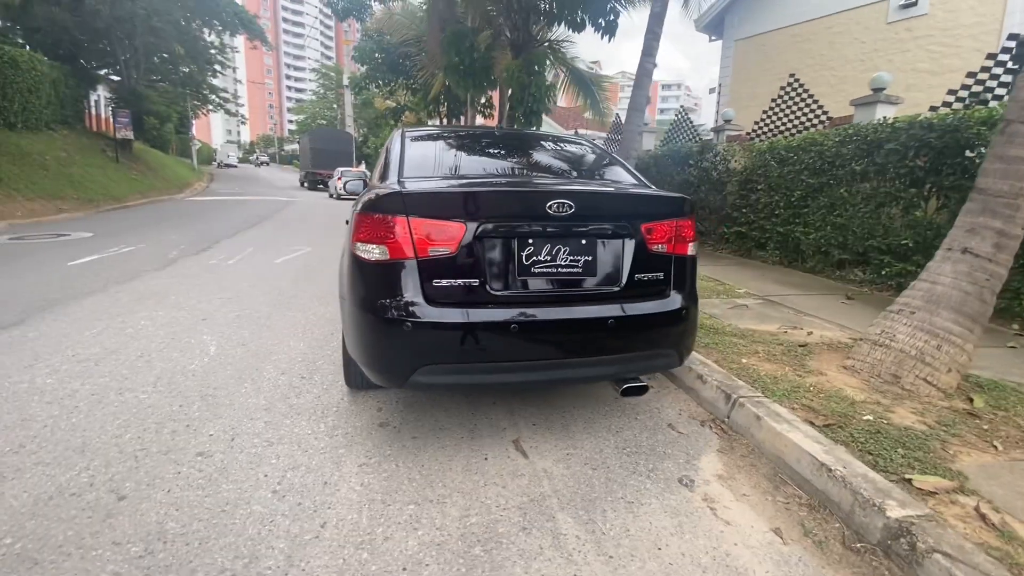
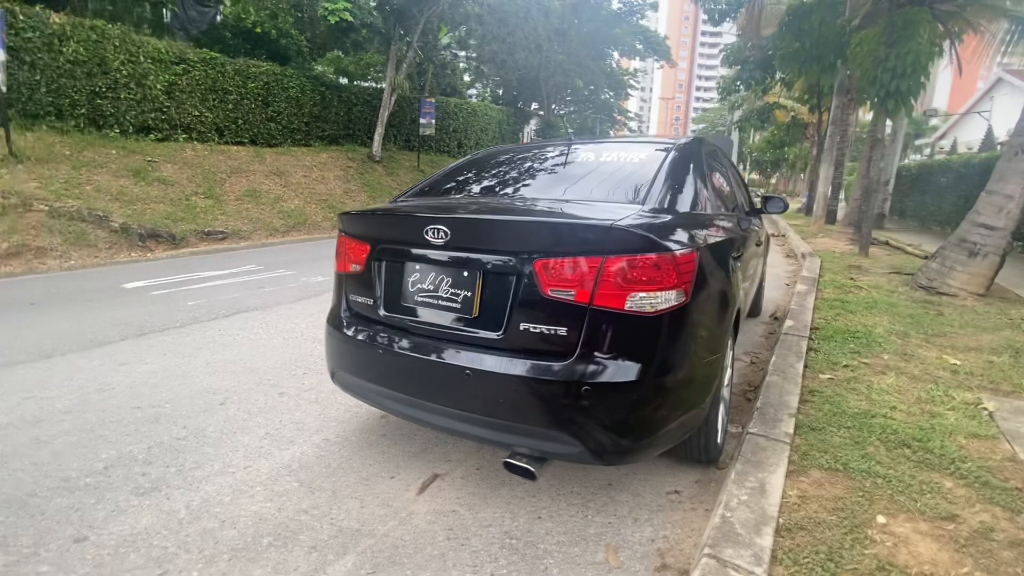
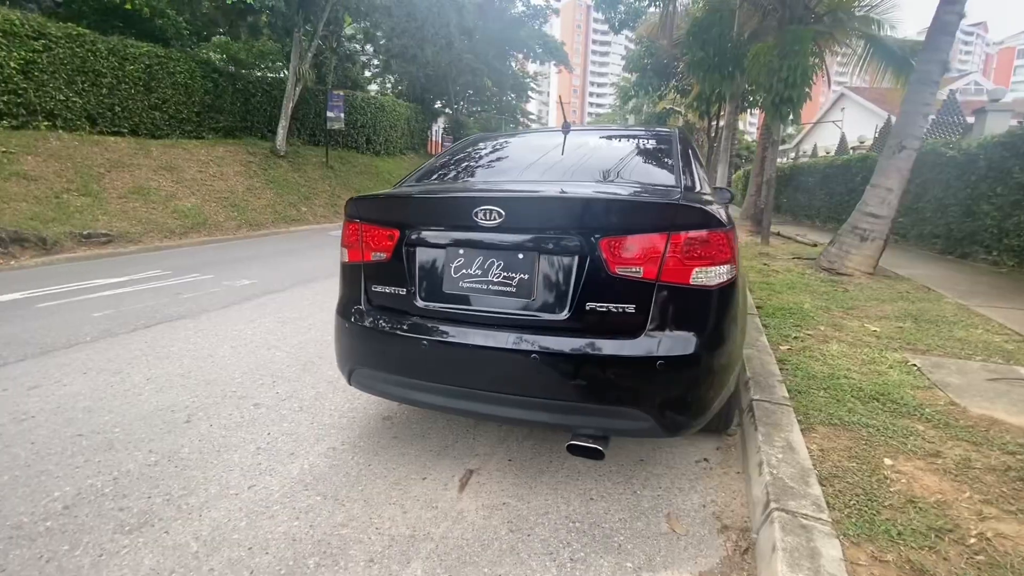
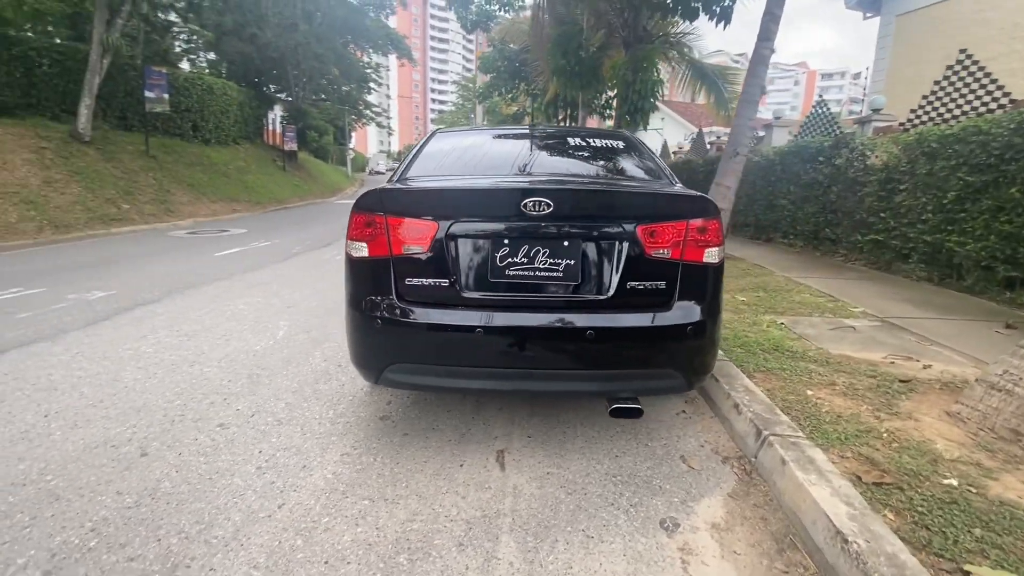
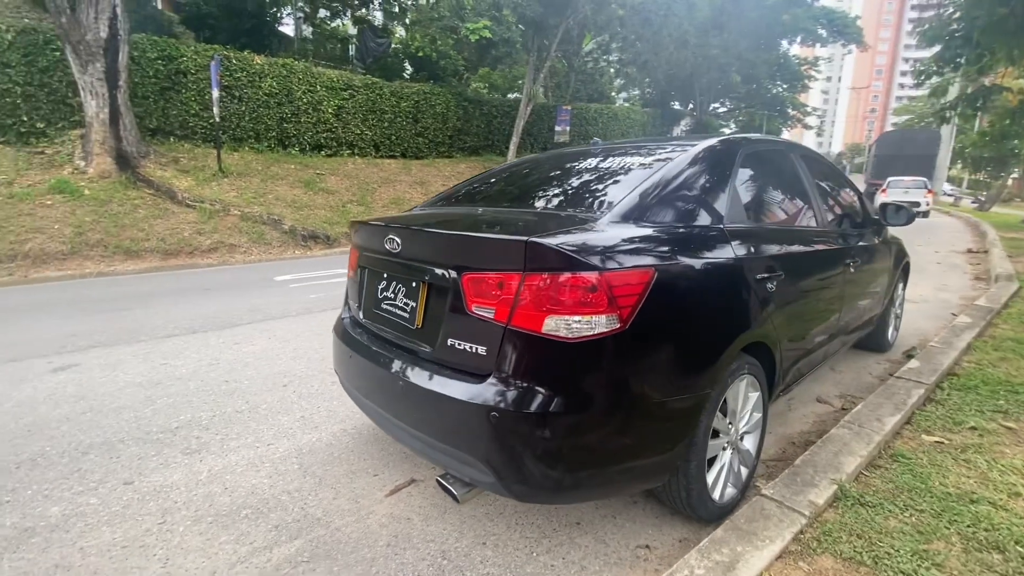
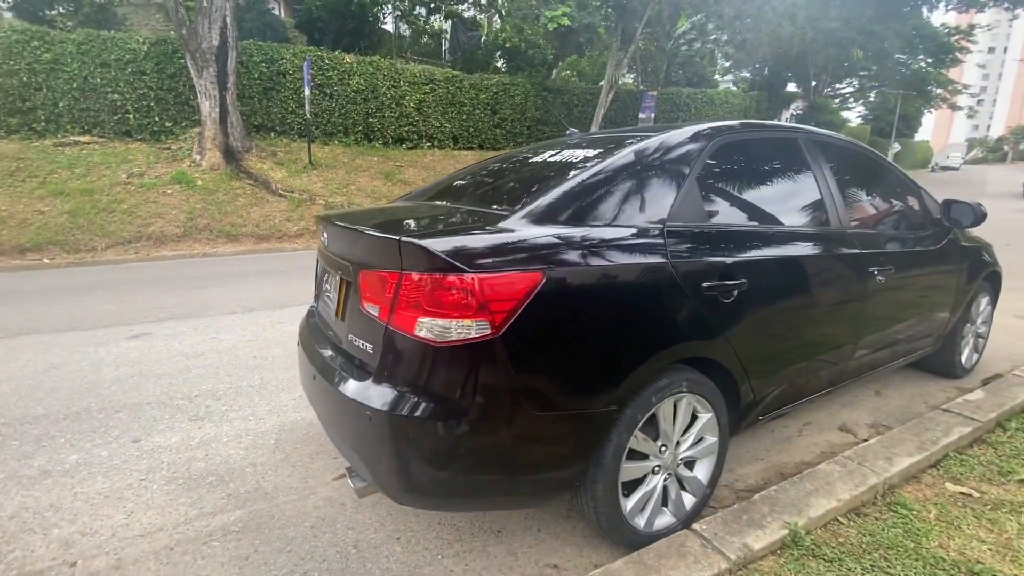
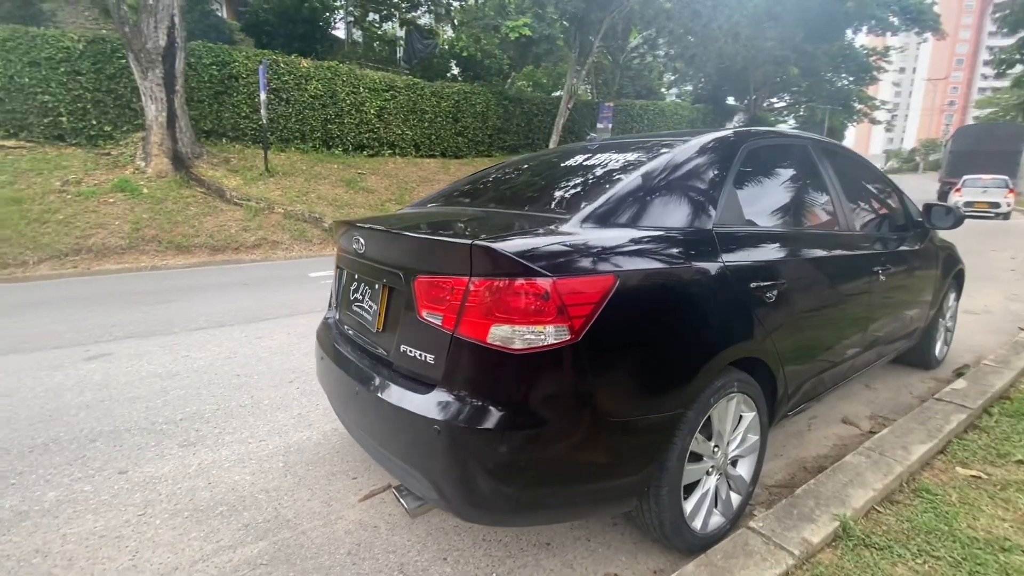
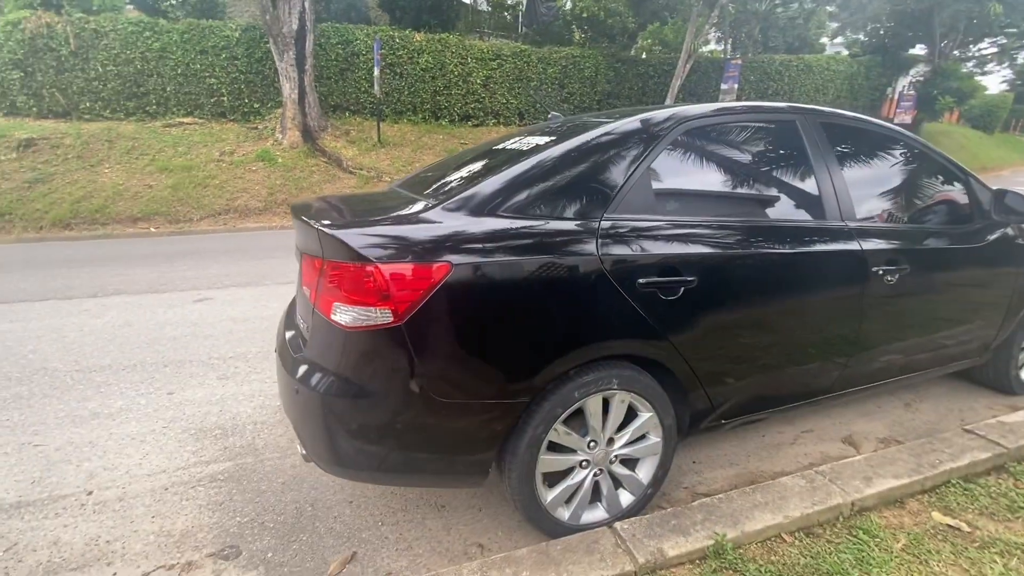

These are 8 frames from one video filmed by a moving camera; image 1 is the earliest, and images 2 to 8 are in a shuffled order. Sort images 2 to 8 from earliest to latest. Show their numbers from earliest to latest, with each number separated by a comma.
4, 3, 2, 5, 7, 6, 8
